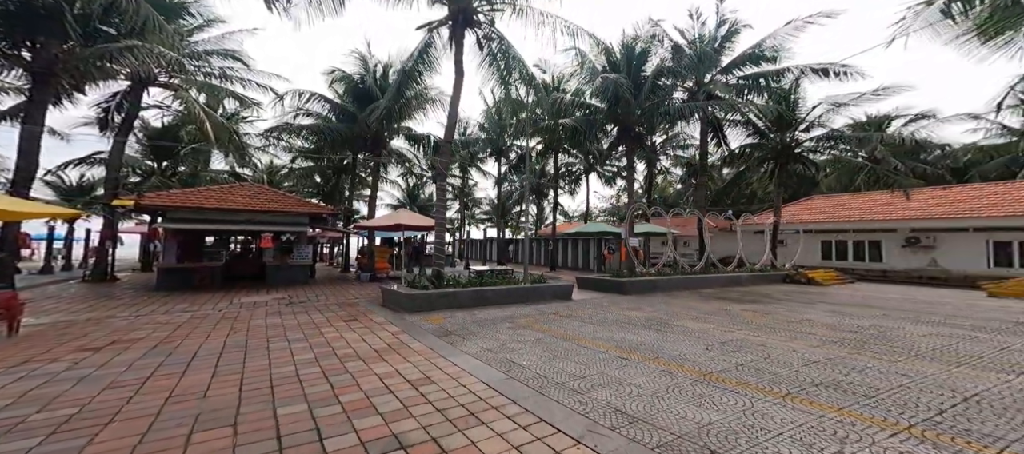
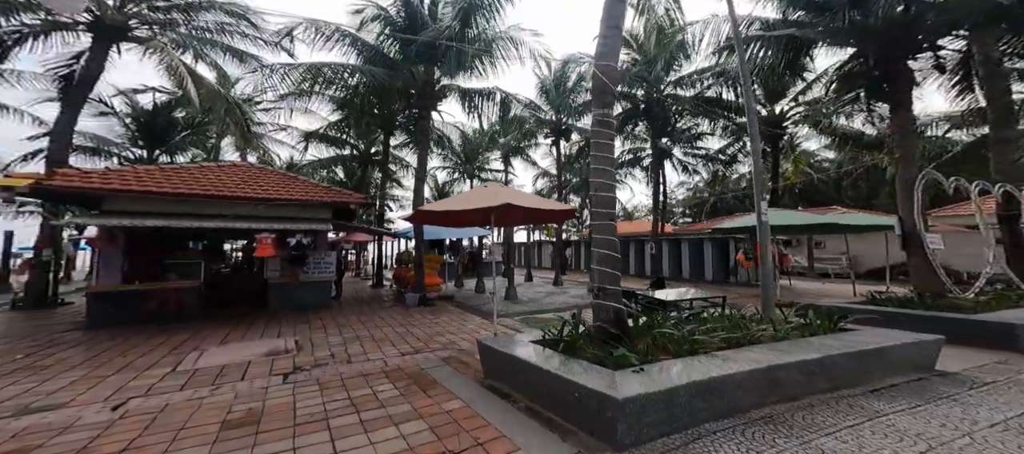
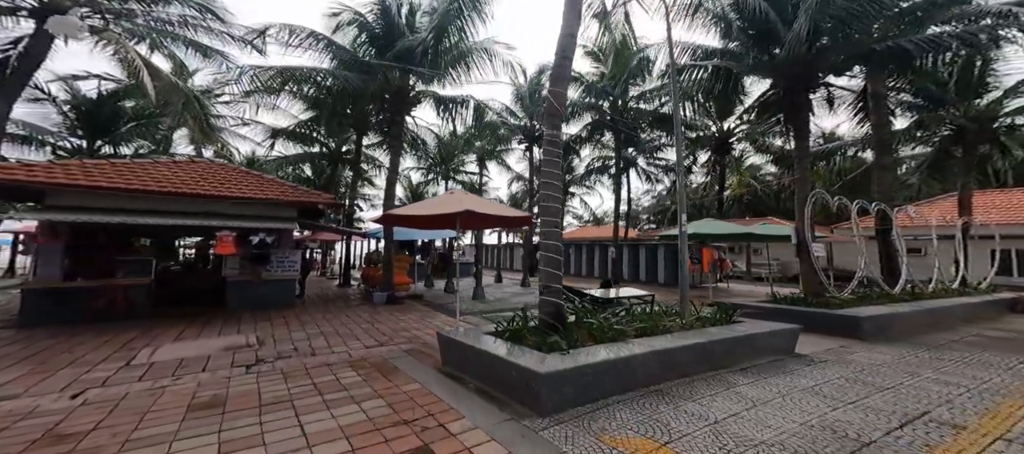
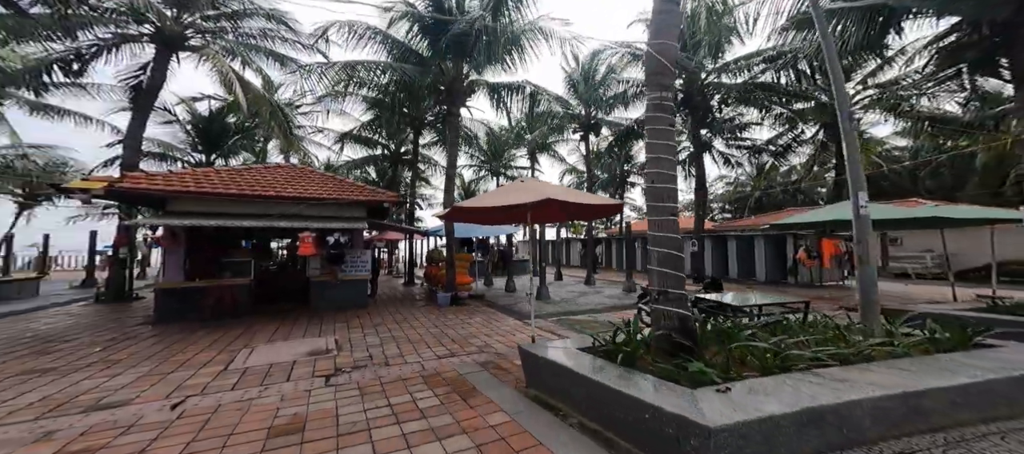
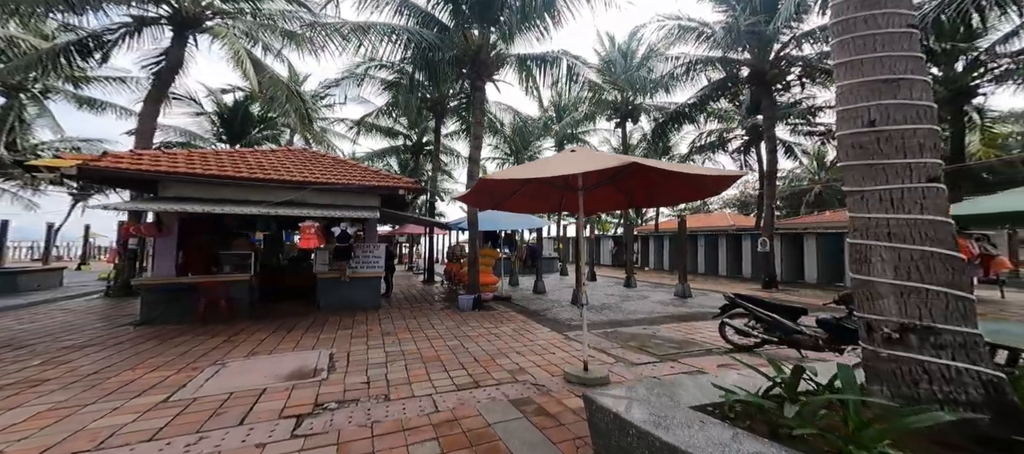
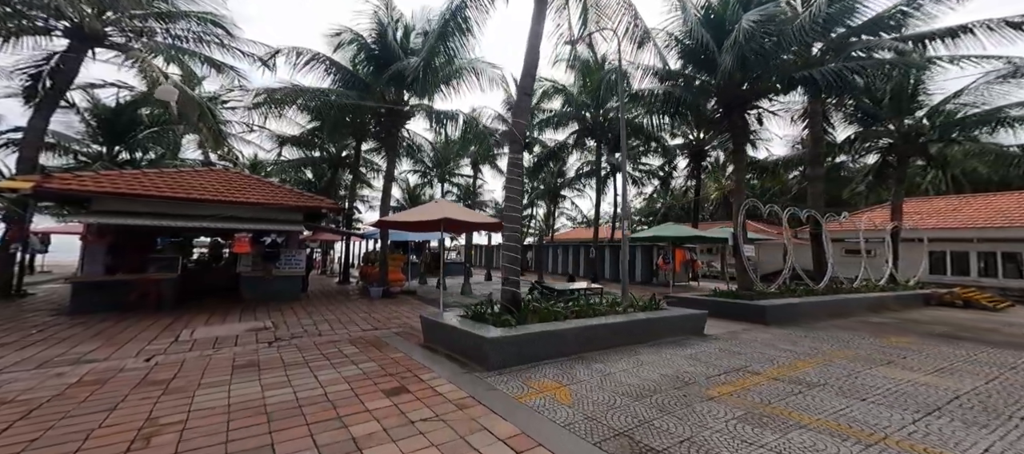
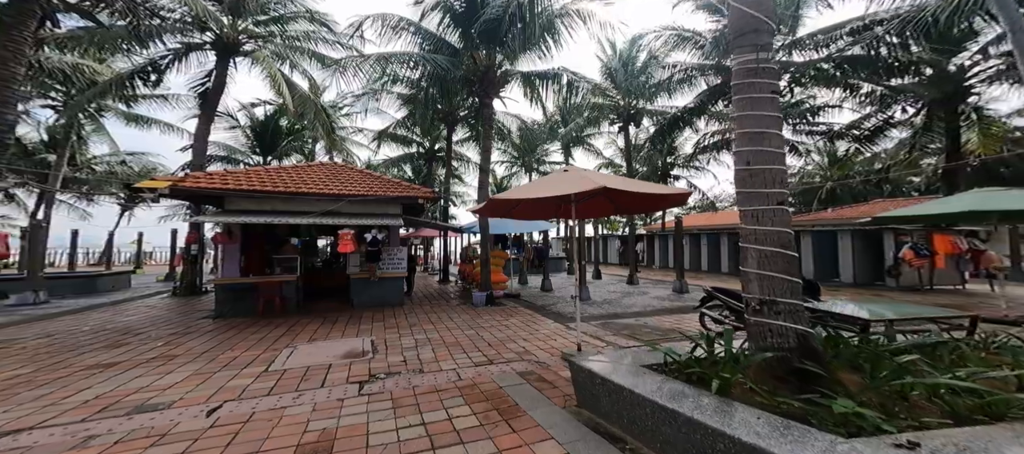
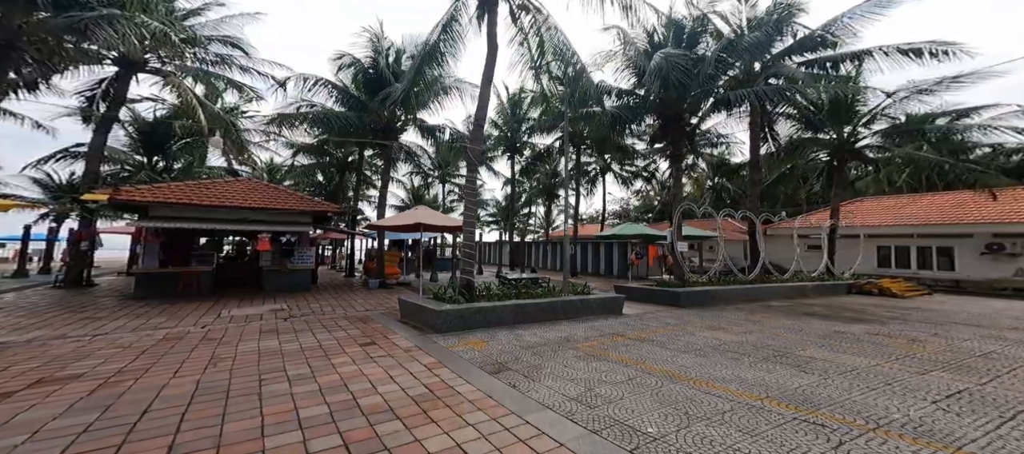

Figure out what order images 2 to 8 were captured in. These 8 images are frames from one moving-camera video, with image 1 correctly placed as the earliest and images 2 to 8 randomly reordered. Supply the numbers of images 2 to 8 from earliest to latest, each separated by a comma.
8, 6, 3, 2, 4, 7, 5
